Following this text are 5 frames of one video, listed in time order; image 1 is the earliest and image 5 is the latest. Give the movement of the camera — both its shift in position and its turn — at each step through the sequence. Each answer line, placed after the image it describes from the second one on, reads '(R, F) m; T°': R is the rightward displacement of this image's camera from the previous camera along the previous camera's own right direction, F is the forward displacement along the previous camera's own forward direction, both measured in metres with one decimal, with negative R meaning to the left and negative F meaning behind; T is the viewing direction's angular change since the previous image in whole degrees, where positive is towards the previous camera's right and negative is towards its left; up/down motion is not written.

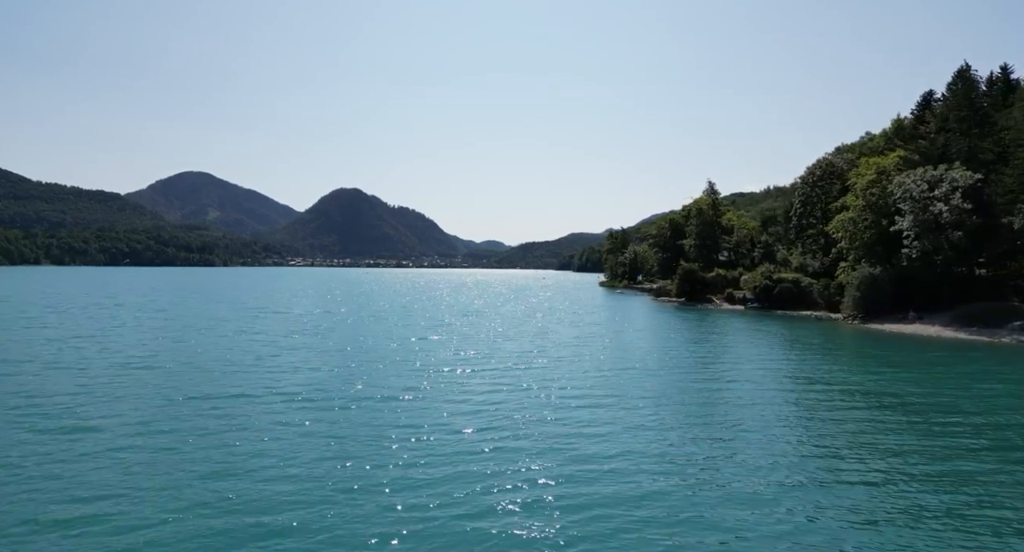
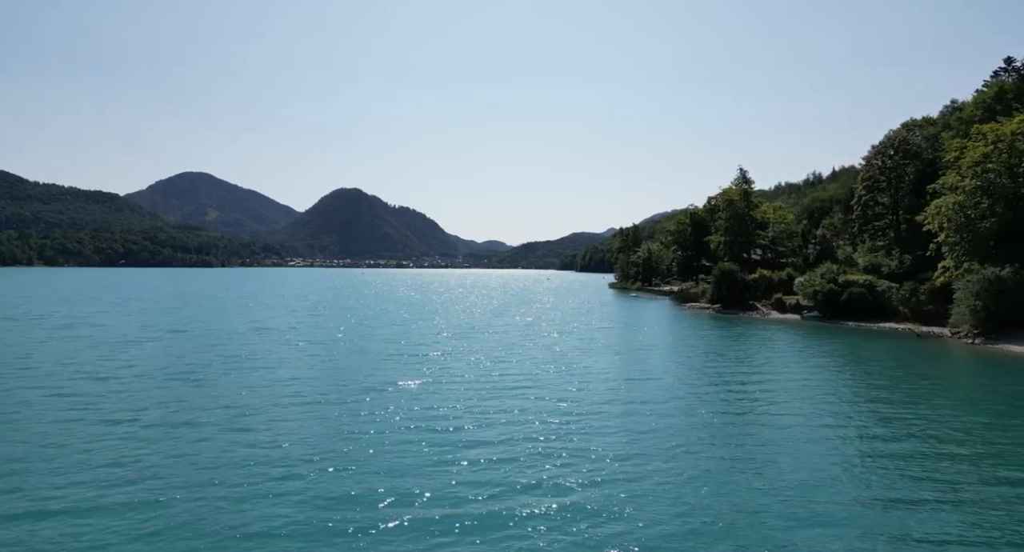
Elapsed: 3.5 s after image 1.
(-0.2, +13.1) m; 0°
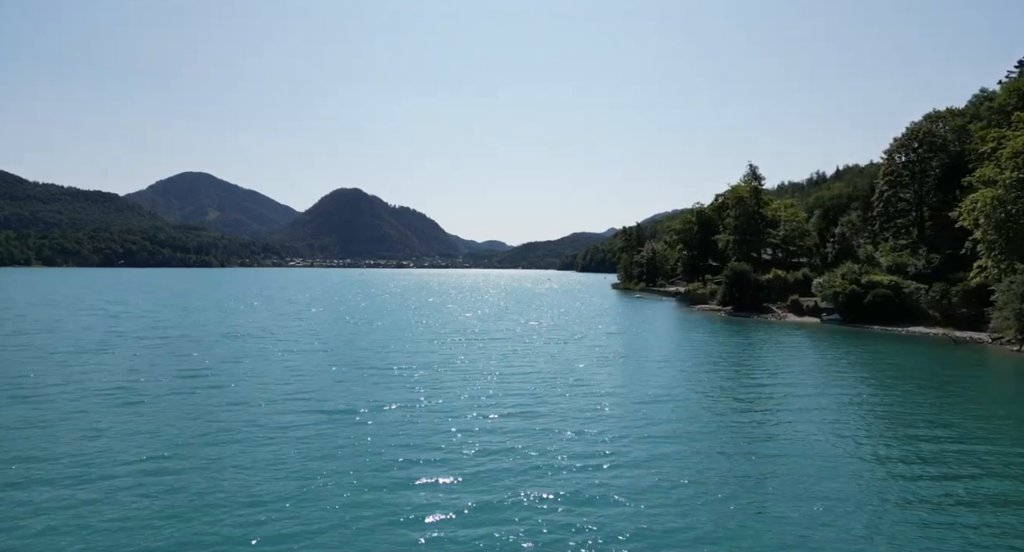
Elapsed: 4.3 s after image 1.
(0.0, +3.5) m; 0°
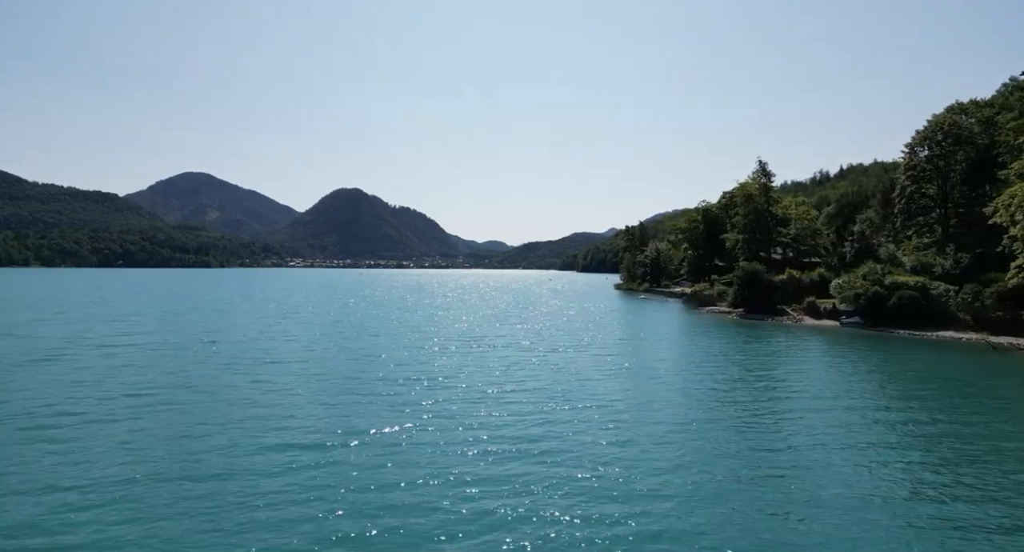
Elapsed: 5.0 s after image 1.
(0.0, +3.1) m; 0°
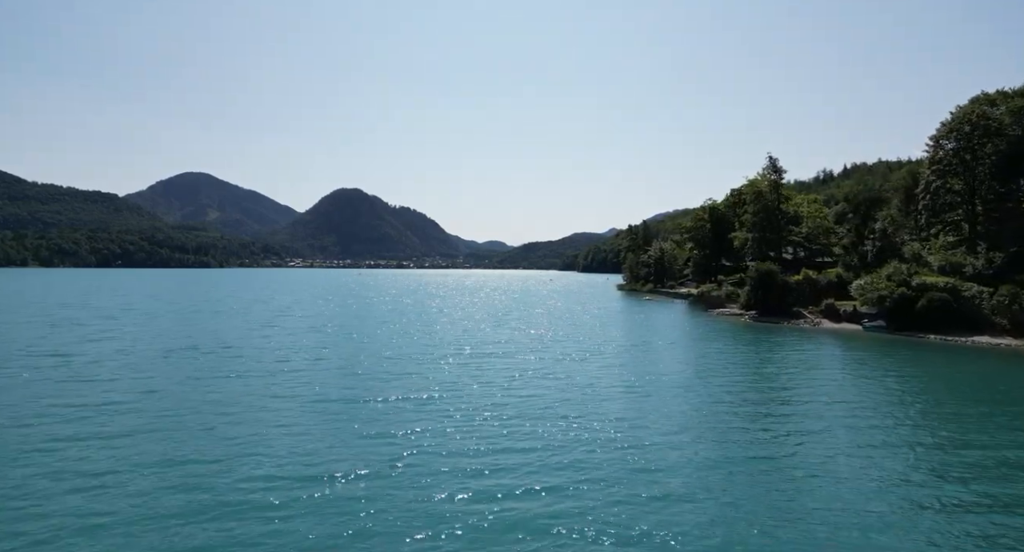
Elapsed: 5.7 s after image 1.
(0.0, +3.2) m; 0°
